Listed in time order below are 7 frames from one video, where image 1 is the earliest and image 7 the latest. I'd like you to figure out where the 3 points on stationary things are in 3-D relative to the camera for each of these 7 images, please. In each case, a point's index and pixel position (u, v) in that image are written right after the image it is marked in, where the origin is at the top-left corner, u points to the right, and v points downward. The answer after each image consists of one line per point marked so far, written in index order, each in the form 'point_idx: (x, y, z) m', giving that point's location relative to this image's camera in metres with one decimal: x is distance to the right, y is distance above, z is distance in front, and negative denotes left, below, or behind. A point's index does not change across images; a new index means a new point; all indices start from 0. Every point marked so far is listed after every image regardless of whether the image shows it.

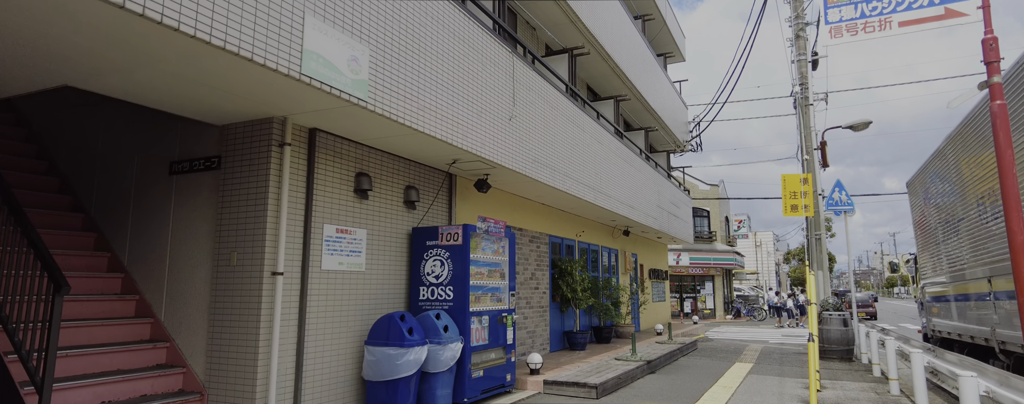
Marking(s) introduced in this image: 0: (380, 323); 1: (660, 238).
0: (-1.5, -1.3, +6.3) m
1: (+4.9, -1.2, +19.0) m
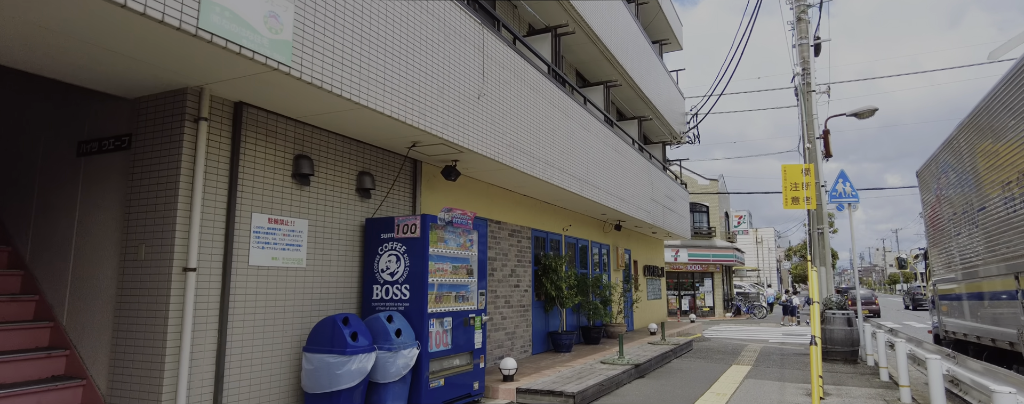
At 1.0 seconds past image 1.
0: (-1.8, -1.2, +5.5) m
1: (+4.5, -1.0, +18.2) m
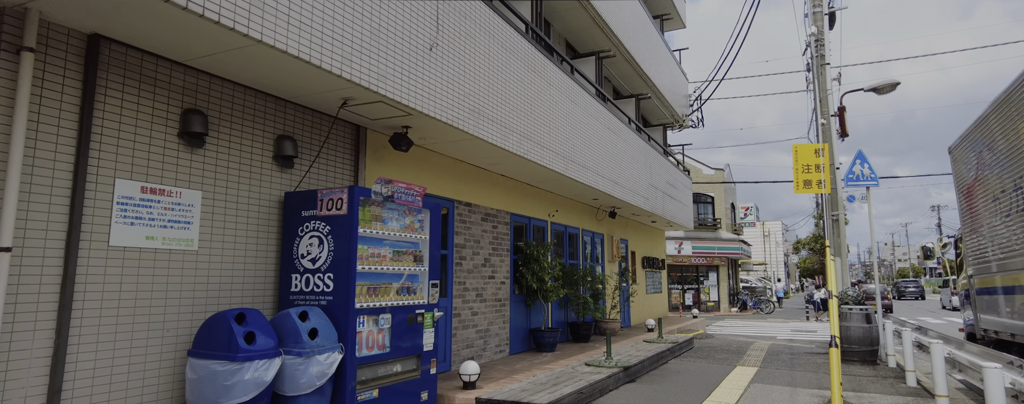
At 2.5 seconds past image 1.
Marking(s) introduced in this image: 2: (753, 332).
0: (-2.3, -0.9, +4.4) m
1: (+4.2, -0.6, +16.9) m
2: (+7.7, -4.2, +18.5) m
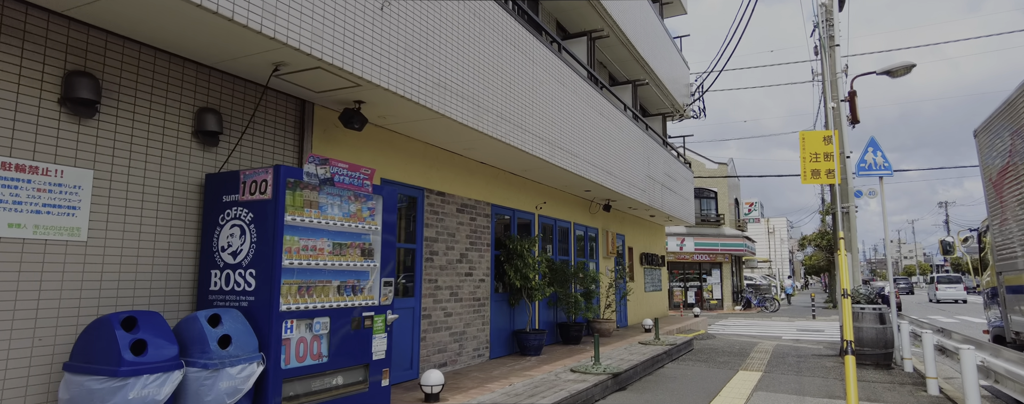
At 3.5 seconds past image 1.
0: (-2.6, -0.8, +3.6) m
1: (+4.0, -0.4, +16.1) m
2: (+7.5, -4.0, +17.6) m
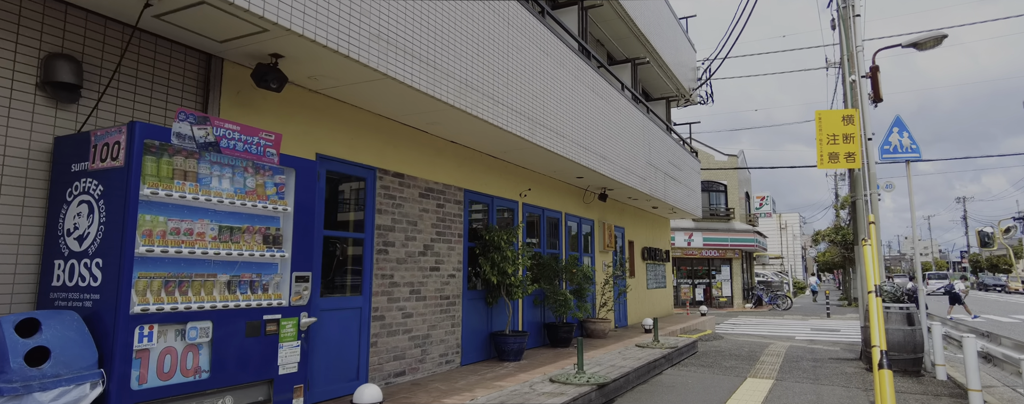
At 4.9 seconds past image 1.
0: (-3.0, -0.6, +2.6) m
1: (+3.8, -0.2, +15.0) m
2: (+7.3, -3.7, +16.5) m
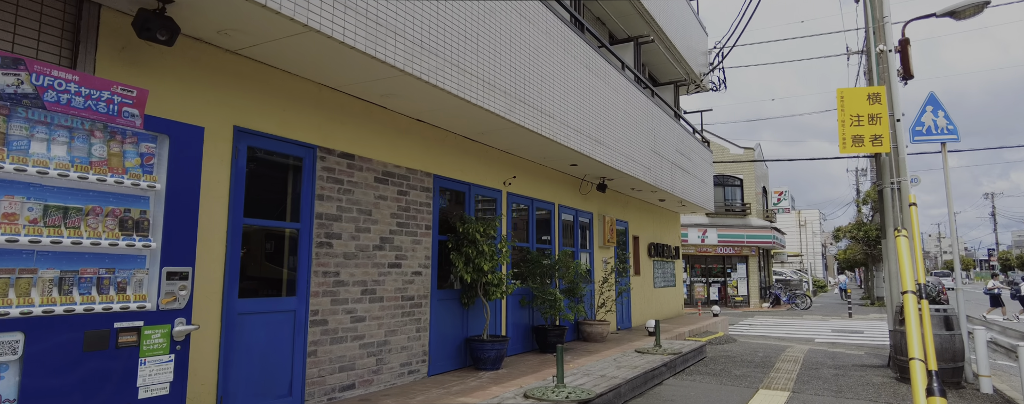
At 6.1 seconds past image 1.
0: (-3.4, -0.5, +1.7) m
1: (+3.7, 0.0, +14.0) m
2: (+7.3, -3.5, +15.3) m
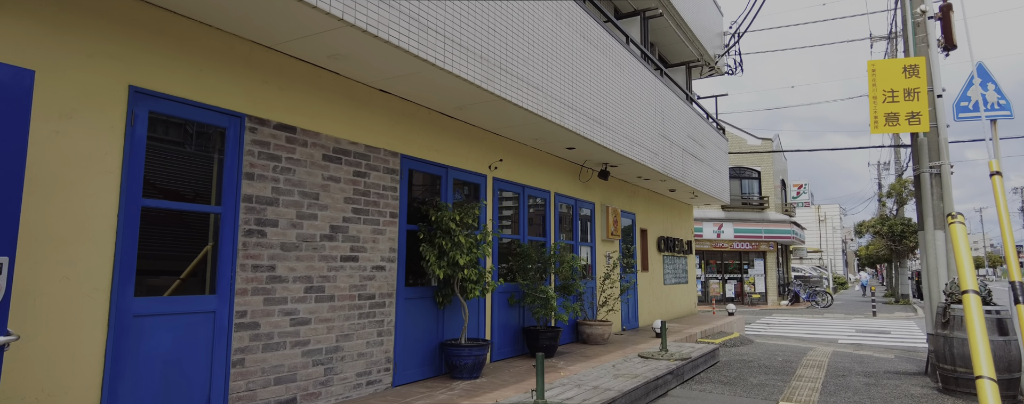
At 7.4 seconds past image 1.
0: (-3.8, -0.4, +0.9) m
1: (+3.6, +0.3, +13.0) m
2: (+7.3, -3.3, +14.3) m
